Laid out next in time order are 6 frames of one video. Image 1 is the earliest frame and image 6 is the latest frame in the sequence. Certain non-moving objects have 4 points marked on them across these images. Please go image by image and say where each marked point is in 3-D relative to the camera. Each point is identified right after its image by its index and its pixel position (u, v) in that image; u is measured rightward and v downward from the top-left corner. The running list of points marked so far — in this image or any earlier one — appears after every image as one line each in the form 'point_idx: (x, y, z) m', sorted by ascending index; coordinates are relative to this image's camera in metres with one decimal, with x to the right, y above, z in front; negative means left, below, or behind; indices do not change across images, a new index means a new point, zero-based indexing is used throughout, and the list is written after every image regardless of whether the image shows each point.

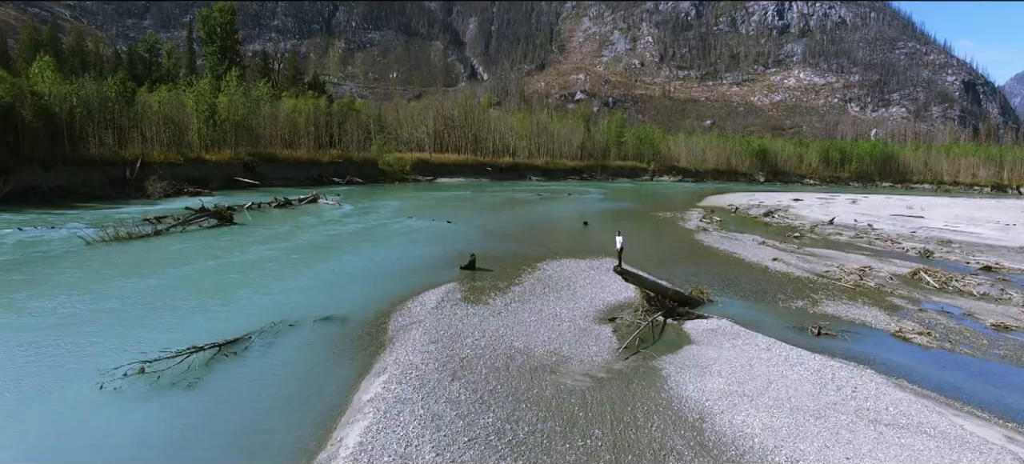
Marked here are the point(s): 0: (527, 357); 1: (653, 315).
0: (+0.2, -1.7, +9.8) m
1: (+2.5, -1.5, +12.9) m
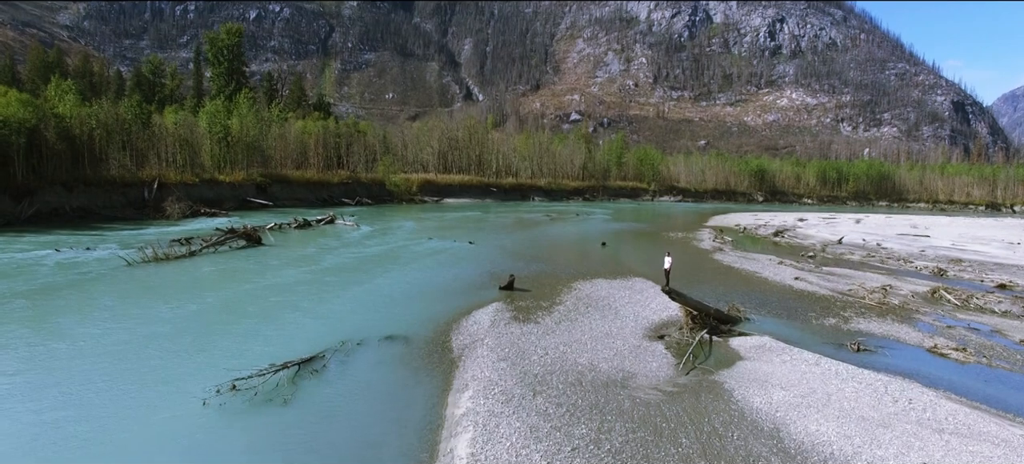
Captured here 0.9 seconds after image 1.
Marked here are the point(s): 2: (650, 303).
0: (+1.2, -2.0, +10.3) m
1: (+3.5, -1.9, +13.4) m
2: (+3.1, -1.6, +16.0) m
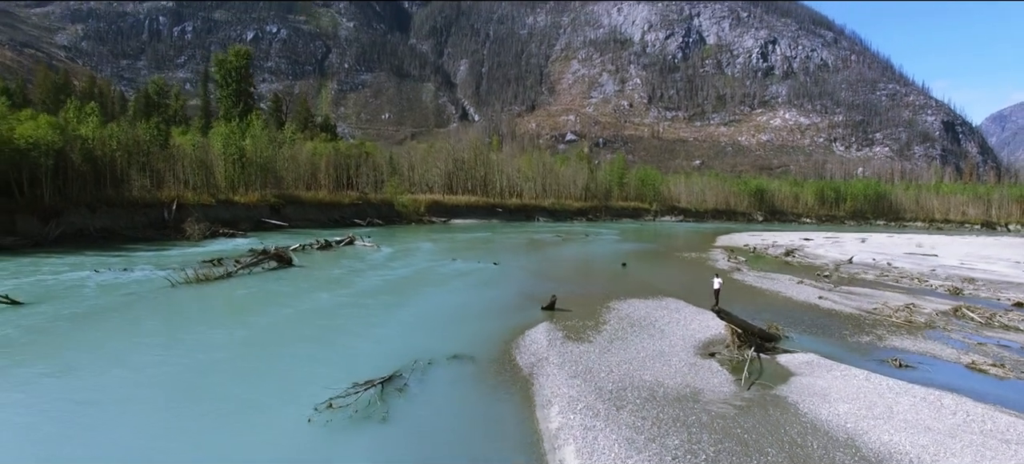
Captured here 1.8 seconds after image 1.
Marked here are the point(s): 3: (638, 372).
0: (+2.3, -2.4, +10.8) m
1: (+4.5, -2.3, +14.0) m
2: (+4.2, -2.1, +16.6) m
3: (+2.1, -2.3, +11.9) m
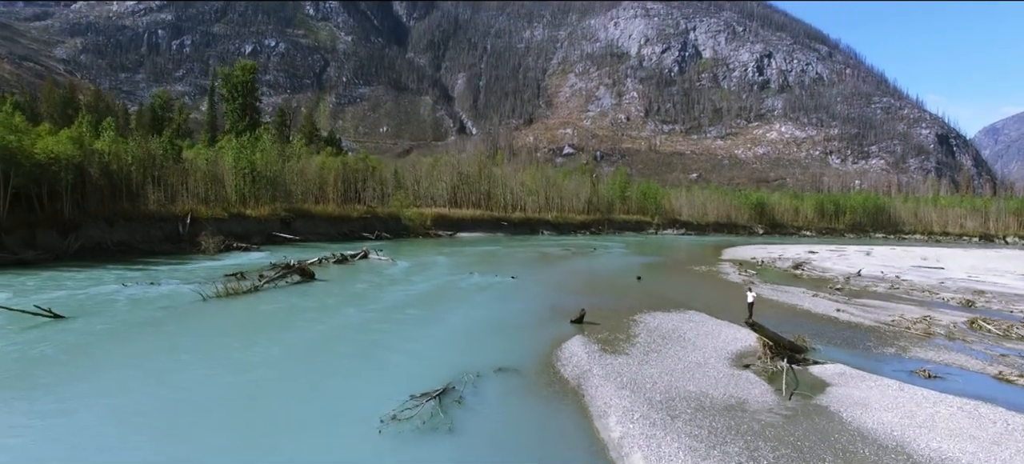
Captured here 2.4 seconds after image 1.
0: (+3.1, -2.6, +11.2) m
1: (+5.3, -2.6, +14.4) m
2: (+4.9, -2.4, +17.0) m
3: (+2.9, -2.6, +12.2) m
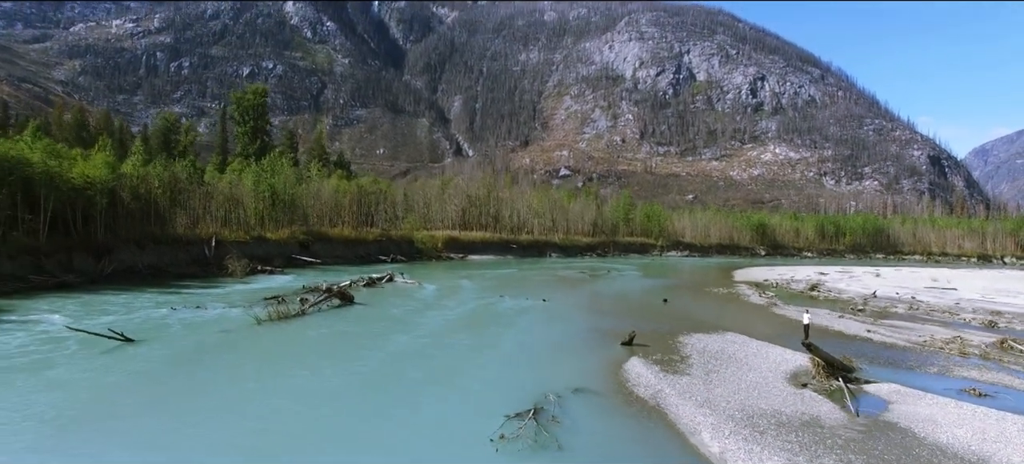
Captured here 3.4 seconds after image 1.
0: (+4.6, -3.1, +11.9) m
1: (+6.7, -3.1, +15.0) m
2: (+6.3, -3.1, +17.7) m
3: (+4.4, -3.1, +12.9) m
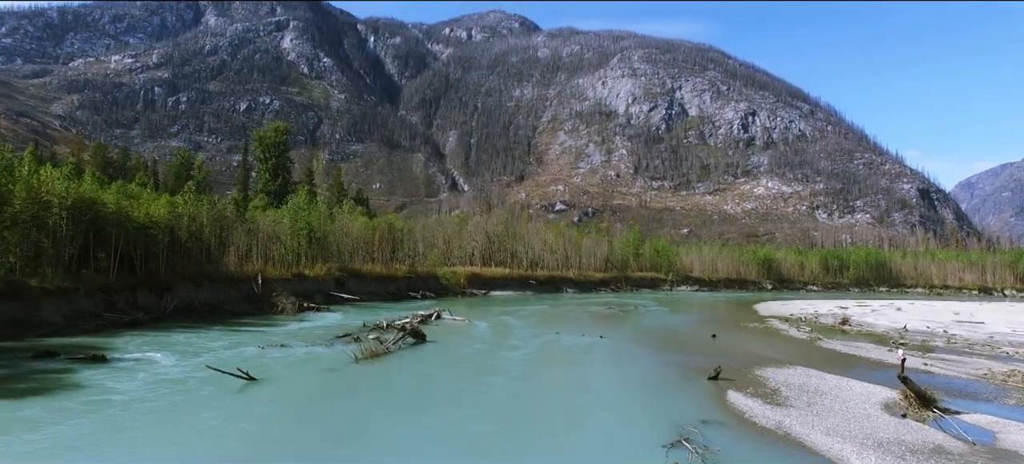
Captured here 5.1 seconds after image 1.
0: (+7.3, -3.9, +13.0) m
1: (+9.4, -4.1, +16.2) m
2: (+9.0, -4.1, +18.8) m
3: (+7.1, -3.9, +14.0) m
